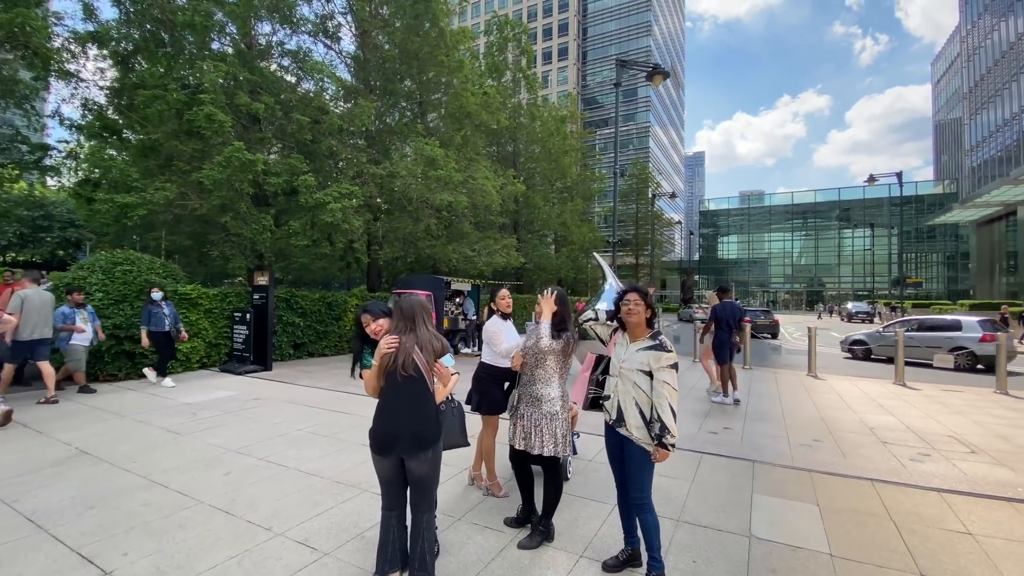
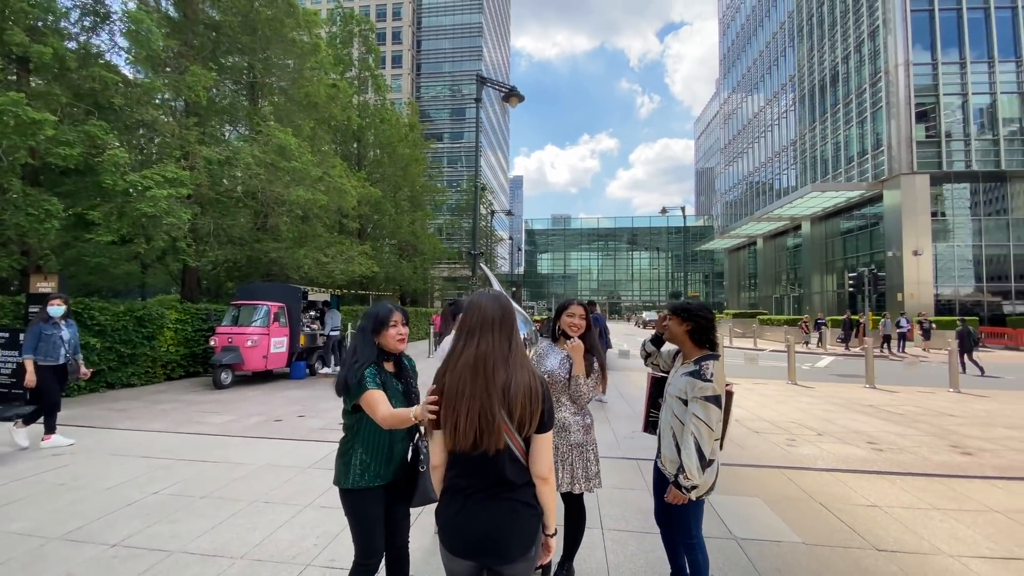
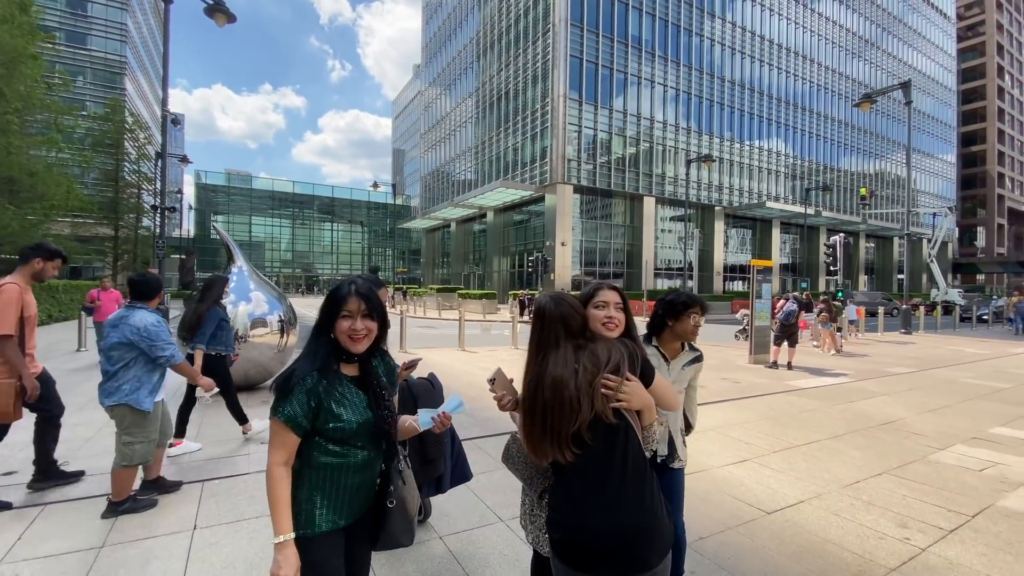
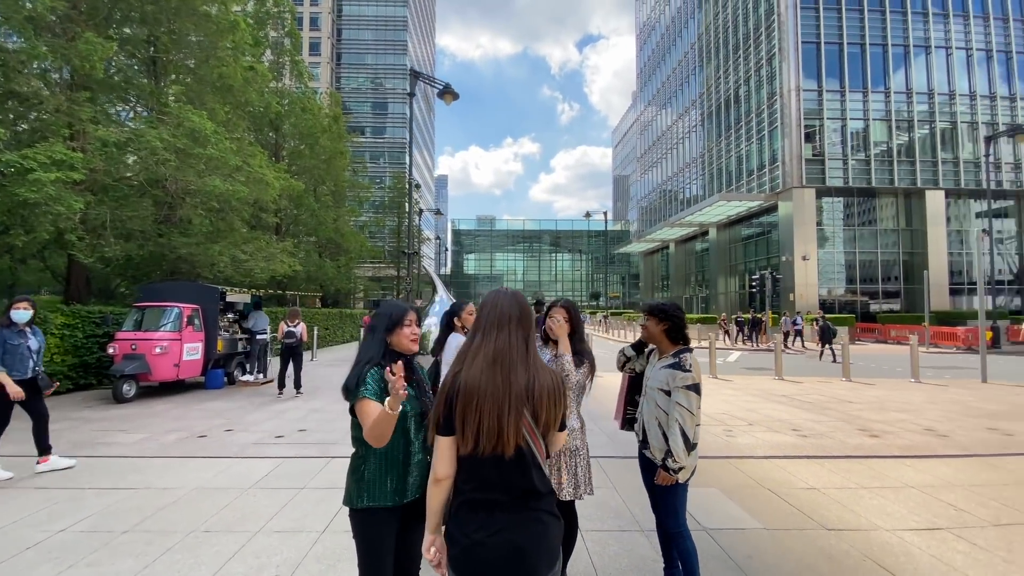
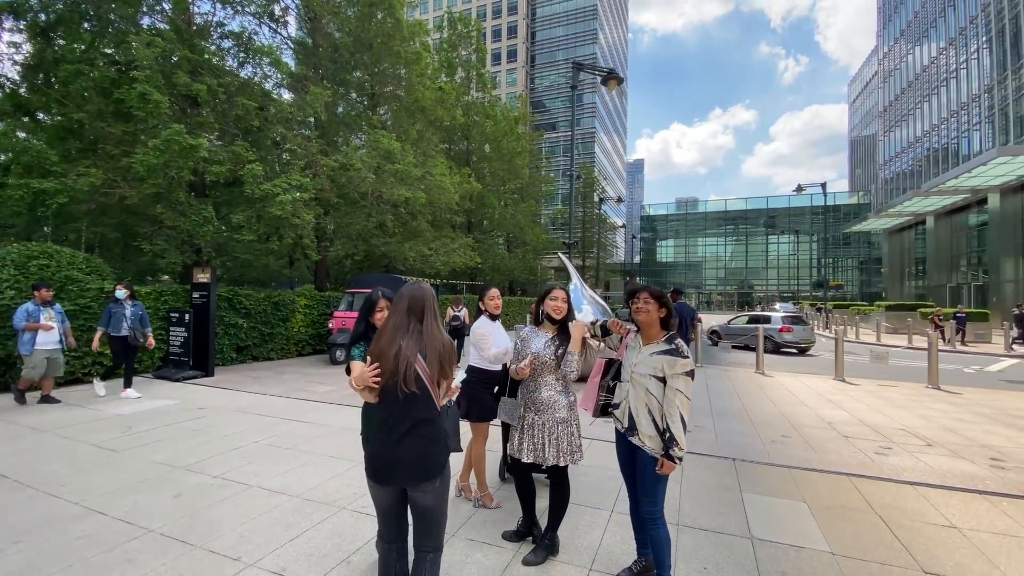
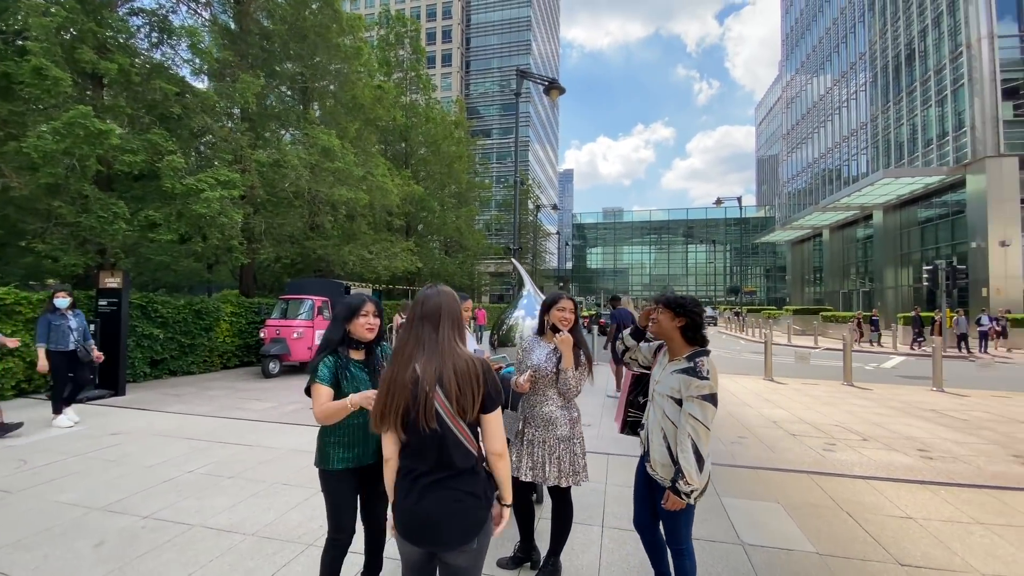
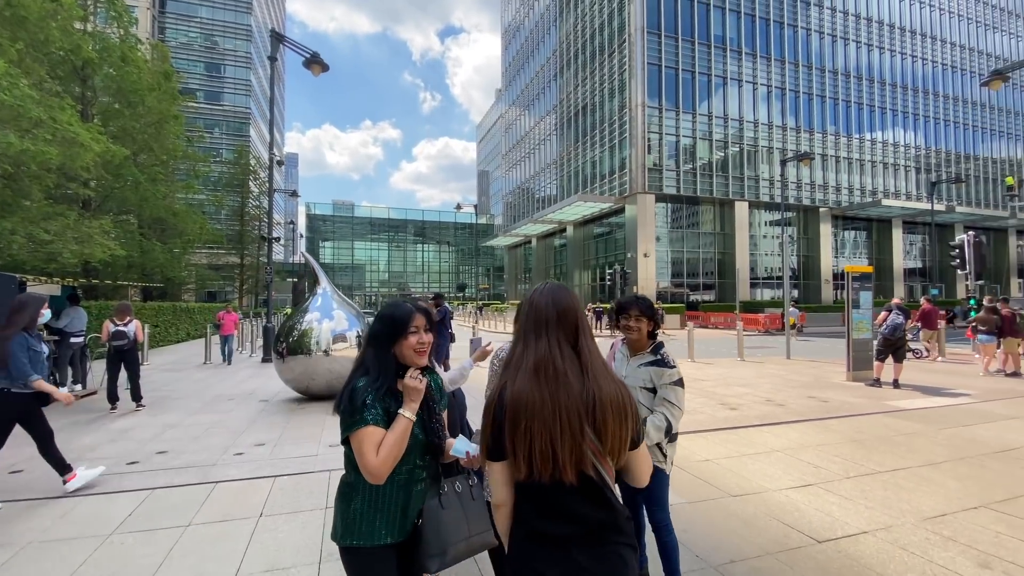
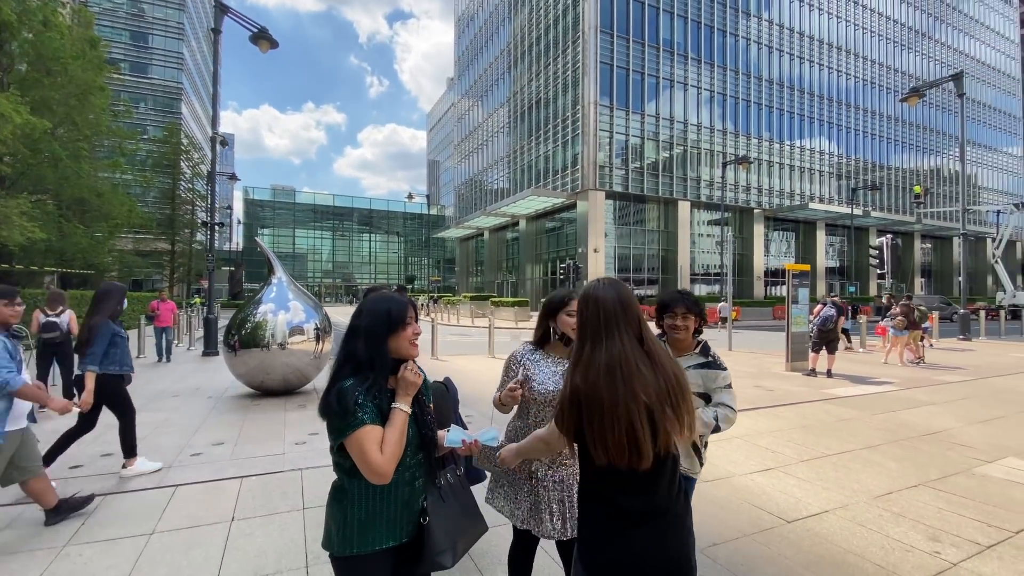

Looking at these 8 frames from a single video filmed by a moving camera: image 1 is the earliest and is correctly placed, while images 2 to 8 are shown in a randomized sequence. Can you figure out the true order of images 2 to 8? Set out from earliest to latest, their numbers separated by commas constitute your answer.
5, 6, 2, 4, 7, 8, 3
